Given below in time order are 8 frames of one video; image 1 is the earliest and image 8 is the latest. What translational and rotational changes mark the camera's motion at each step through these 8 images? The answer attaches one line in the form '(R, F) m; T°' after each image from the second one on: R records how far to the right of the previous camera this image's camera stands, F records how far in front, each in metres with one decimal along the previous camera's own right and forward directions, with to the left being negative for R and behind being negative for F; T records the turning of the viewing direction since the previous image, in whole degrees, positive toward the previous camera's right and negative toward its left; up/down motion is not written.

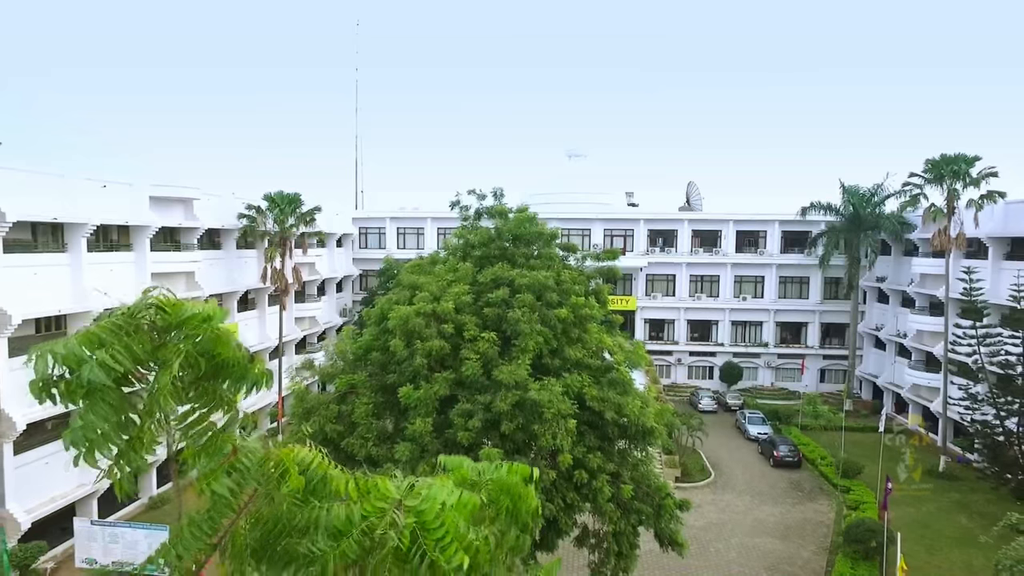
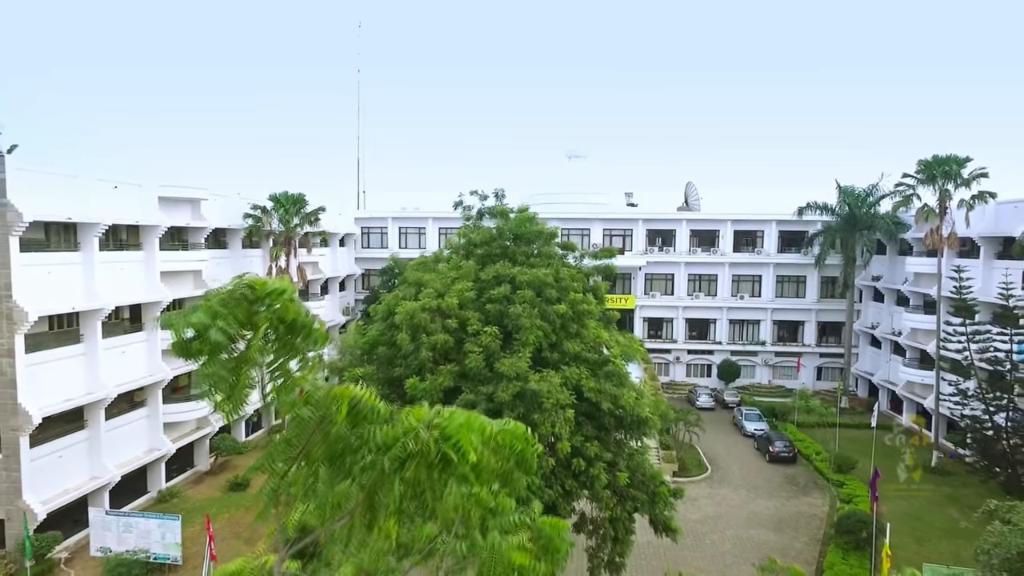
(0.0, -0.5) m; 0°
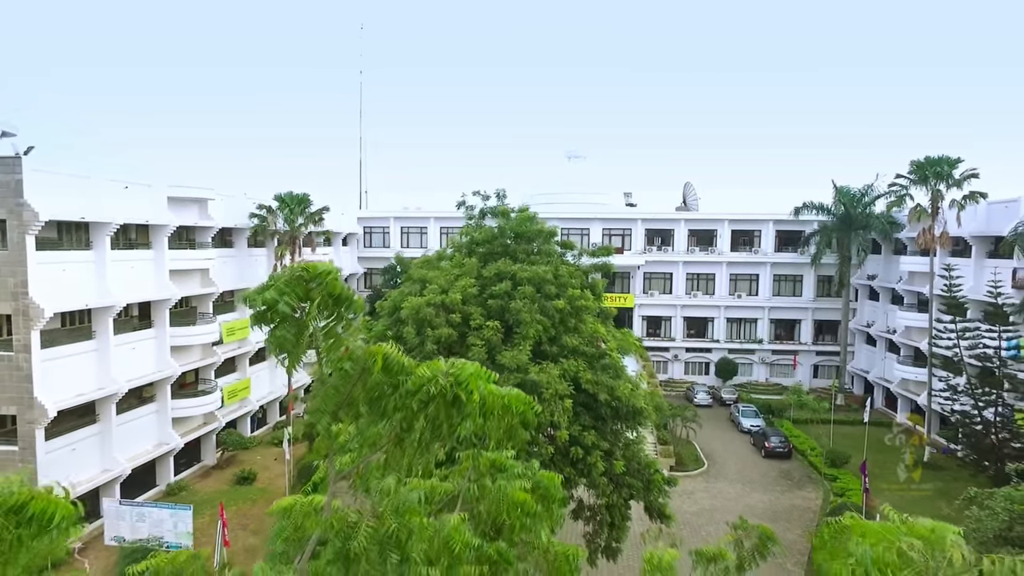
(0.0, -0.5) m; 0°
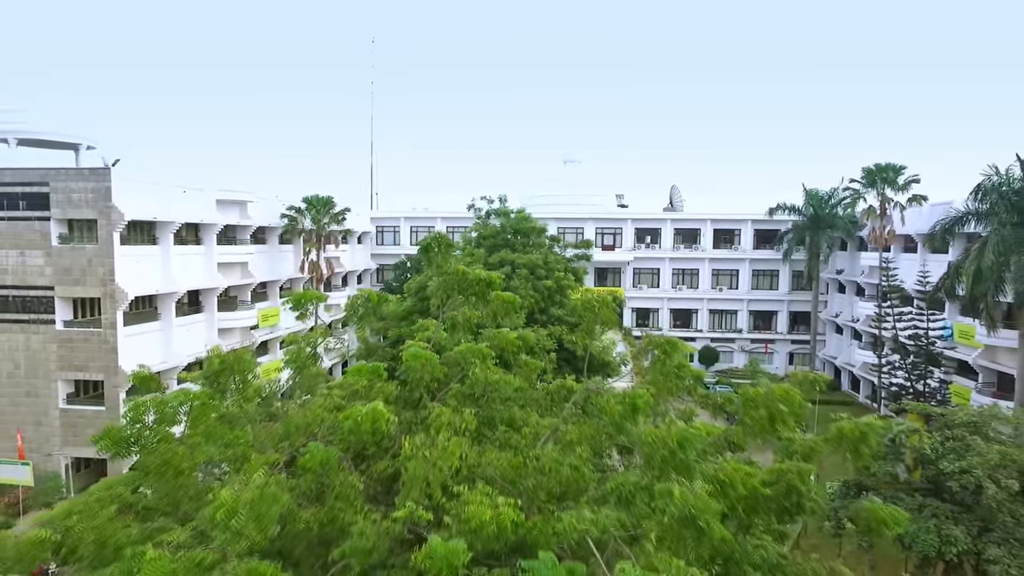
(0.0, -3.4) m; 0°
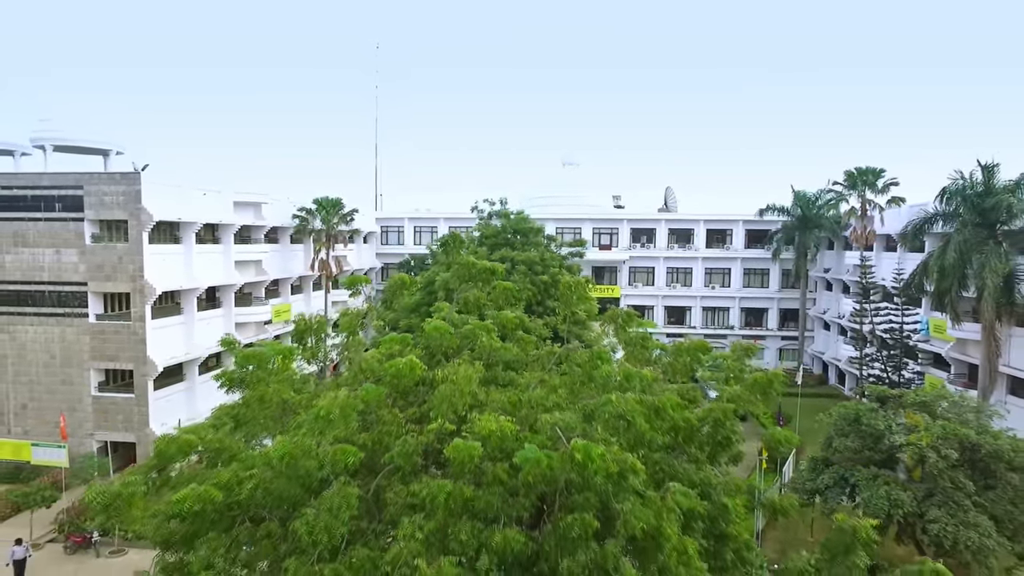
(0.0, -1.5) m; 0°
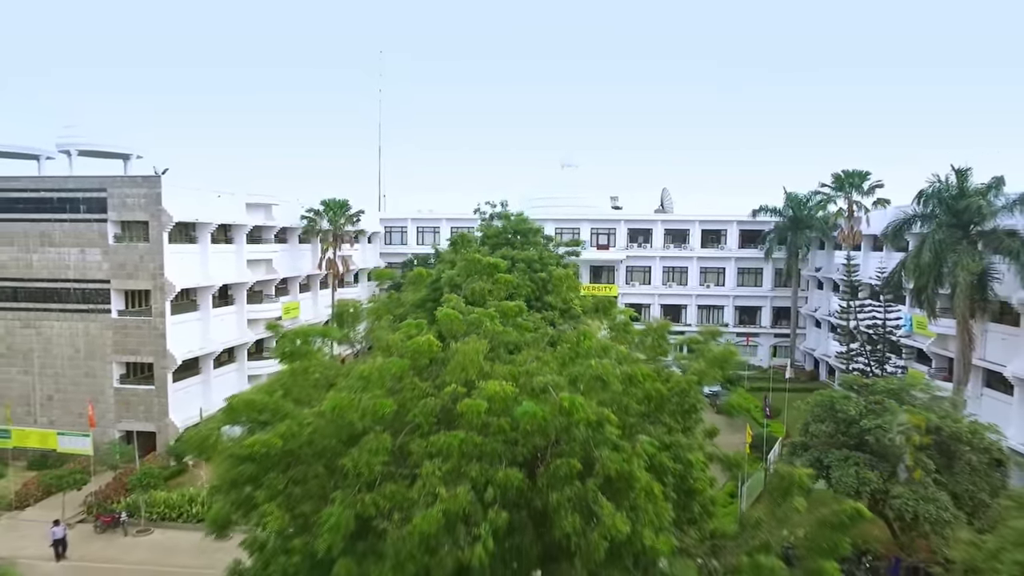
(0.0, -1.2) m; 0°
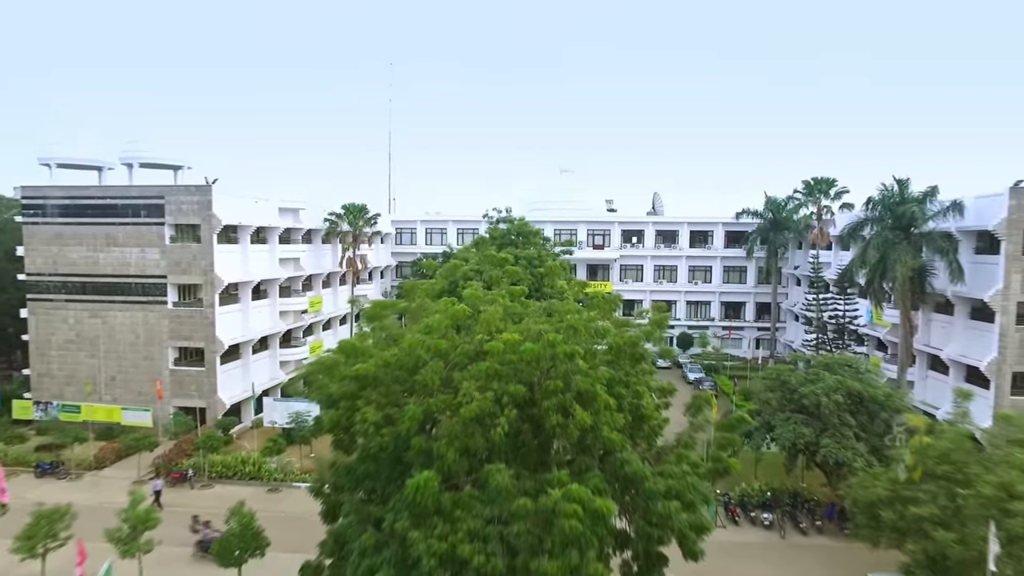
(-0.1, -3.4) m; 0°
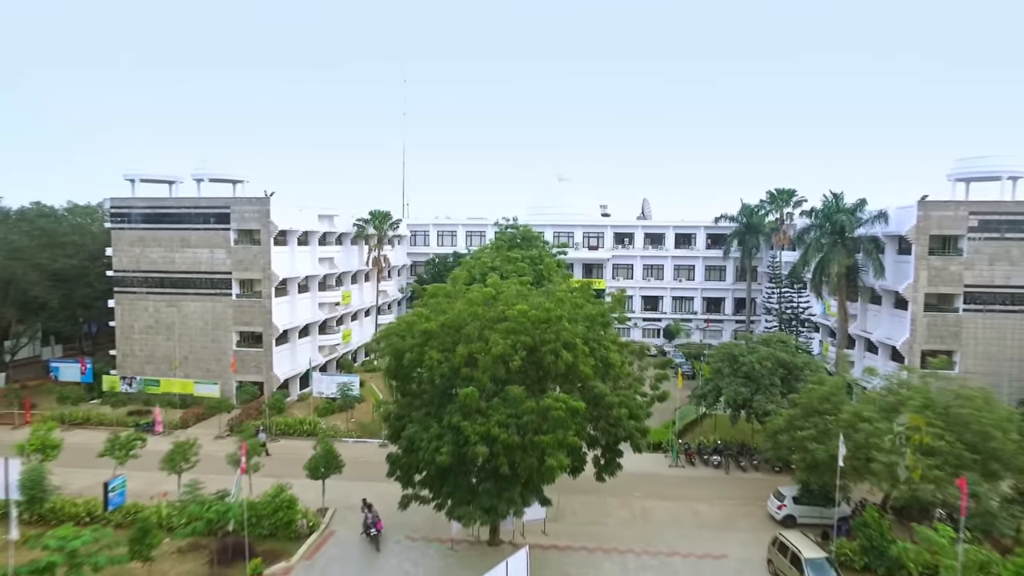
(-0.2, -5.3) m; 0°
